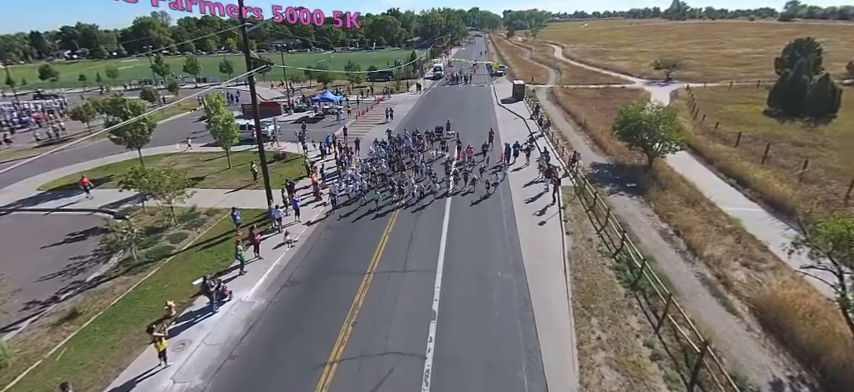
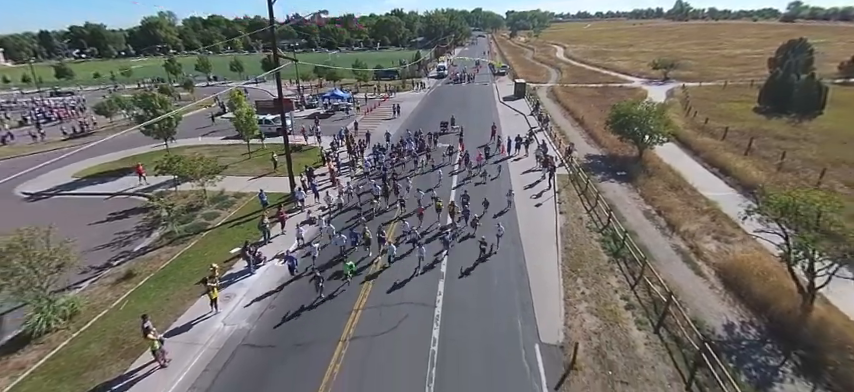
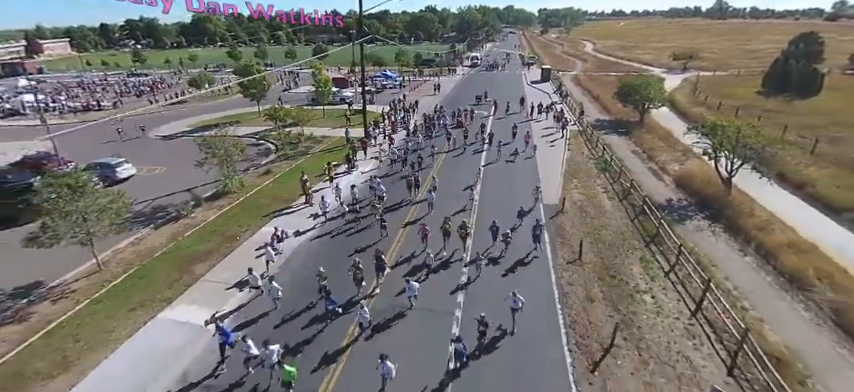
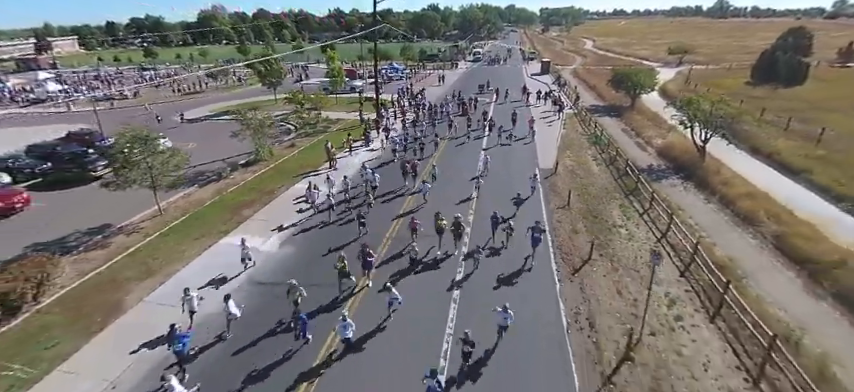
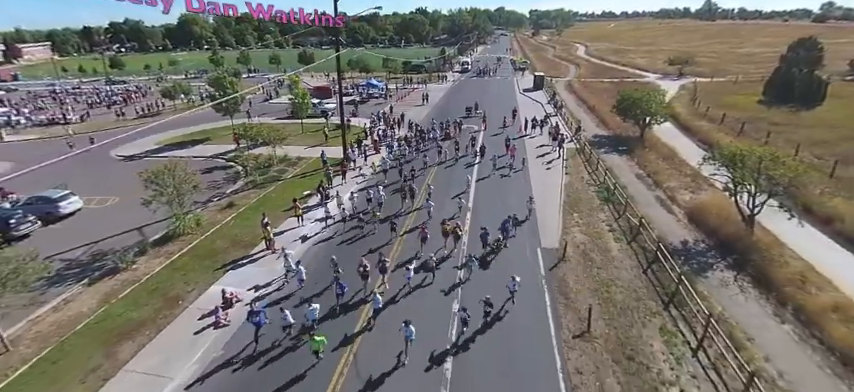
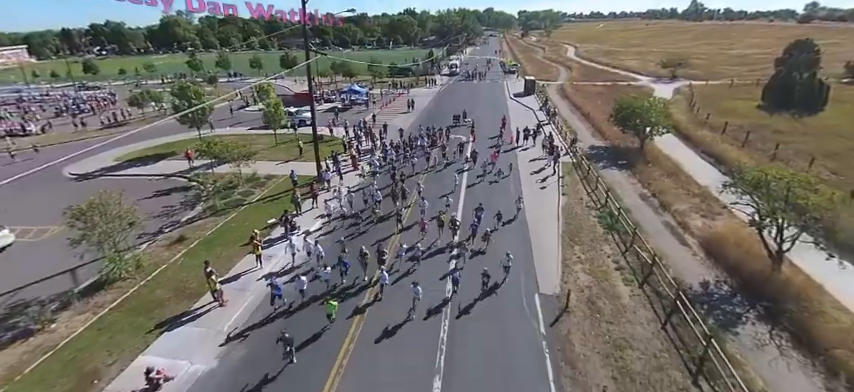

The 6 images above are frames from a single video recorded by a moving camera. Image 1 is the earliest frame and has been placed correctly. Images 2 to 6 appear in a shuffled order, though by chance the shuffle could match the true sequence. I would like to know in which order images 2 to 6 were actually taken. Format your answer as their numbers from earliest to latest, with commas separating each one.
2, 6, 5, 3, 4
